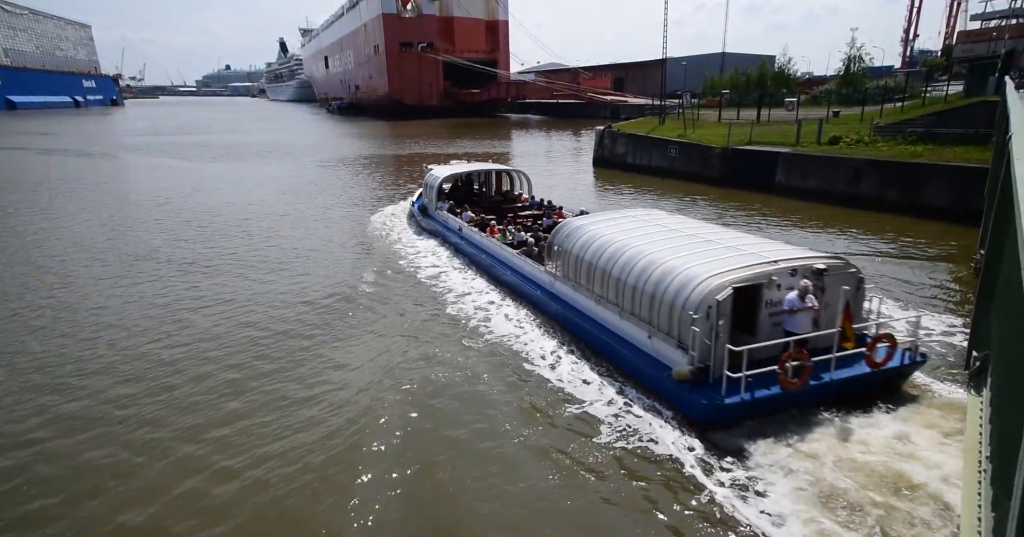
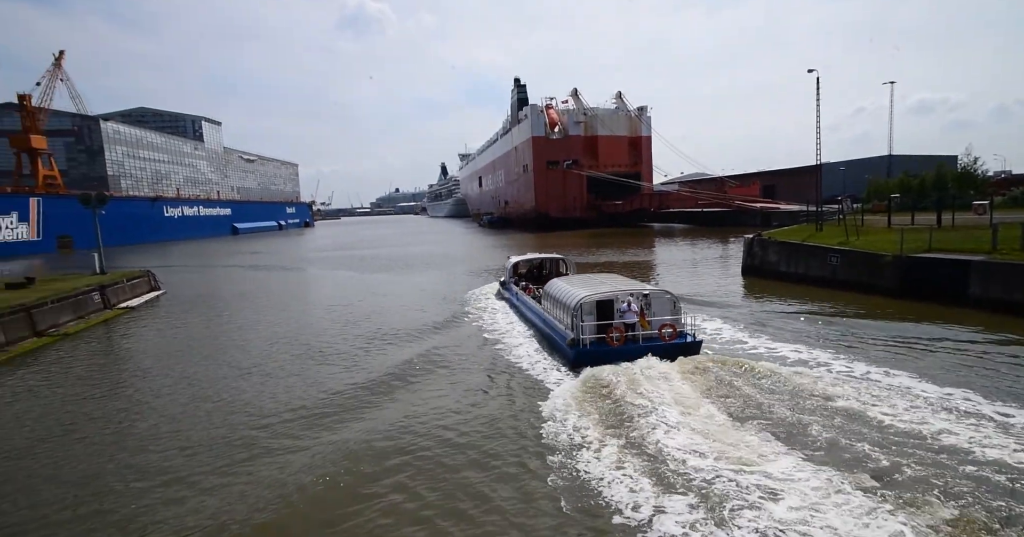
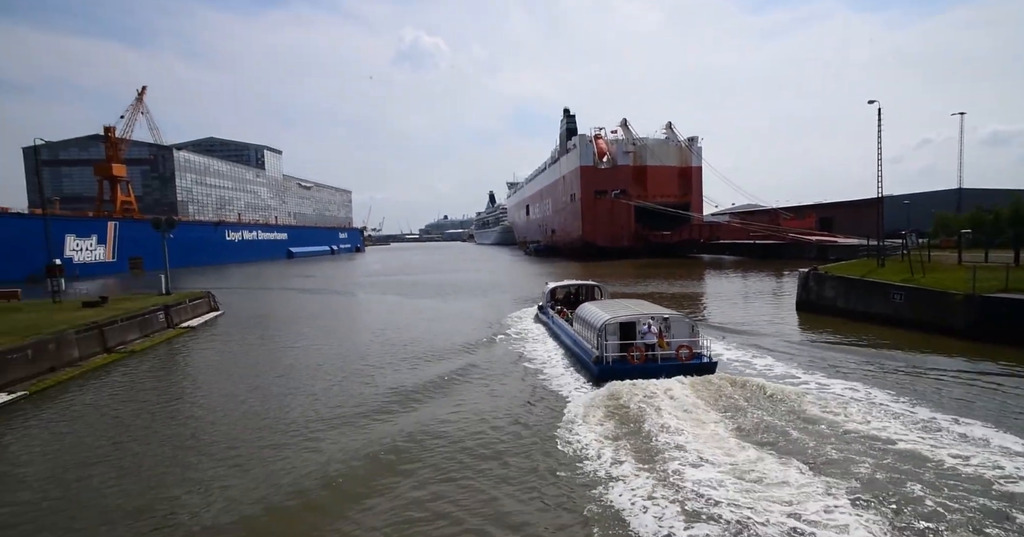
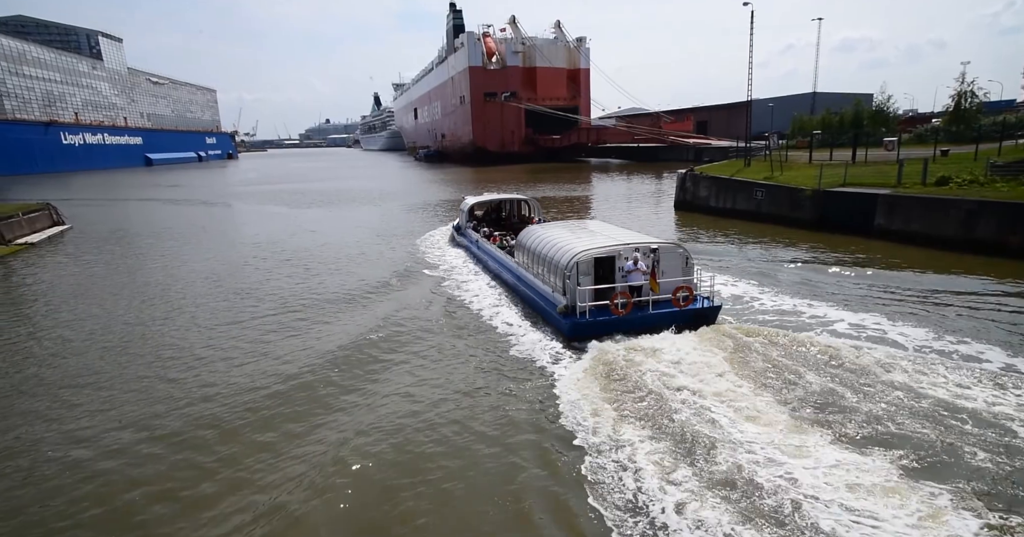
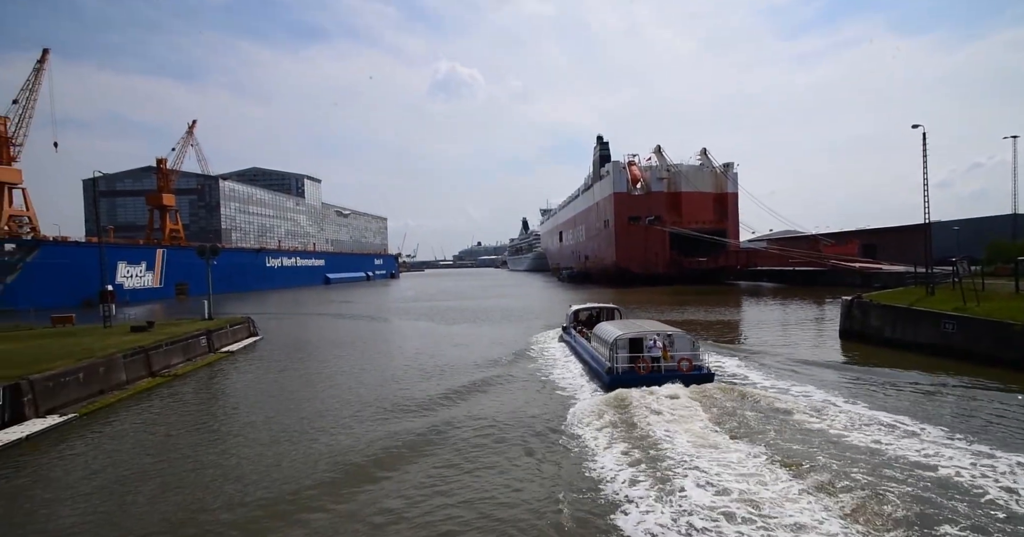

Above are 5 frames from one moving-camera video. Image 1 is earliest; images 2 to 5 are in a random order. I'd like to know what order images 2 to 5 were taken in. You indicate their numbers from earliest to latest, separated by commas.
4, 2, 3, 5
